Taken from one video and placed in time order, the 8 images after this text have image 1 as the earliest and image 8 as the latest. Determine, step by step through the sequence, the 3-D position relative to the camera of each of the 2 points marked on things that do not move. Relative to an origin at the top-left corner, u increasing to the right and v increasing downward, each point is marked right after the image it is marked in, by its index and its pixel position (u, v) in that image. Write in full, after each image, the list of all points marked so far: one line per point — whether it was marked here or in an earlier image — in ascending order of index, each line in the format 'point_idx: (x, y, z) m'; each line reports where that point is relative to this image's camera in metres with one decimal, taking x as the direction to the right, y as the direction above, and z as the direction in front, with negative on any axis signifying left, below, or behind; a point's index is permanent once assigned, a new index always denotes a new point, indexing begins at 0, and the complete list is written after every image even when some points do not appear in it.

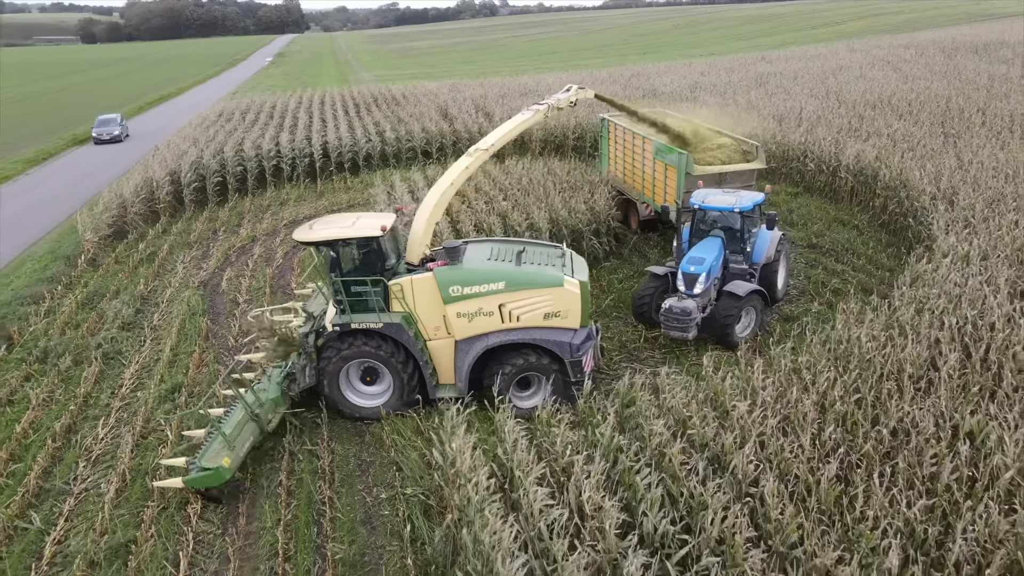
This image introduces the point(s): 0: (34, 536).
0: (-4.2, -2.2, +5.4) m
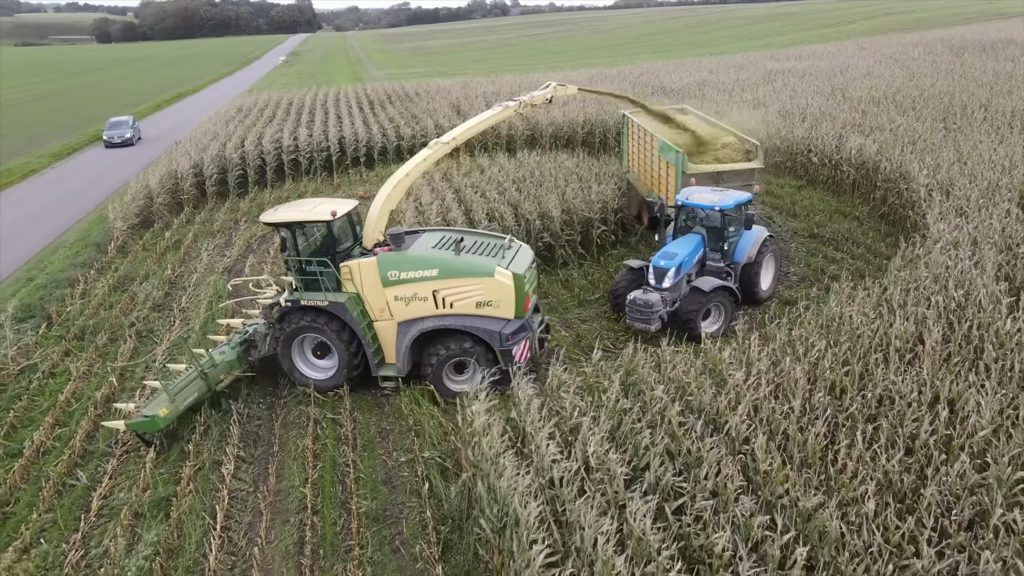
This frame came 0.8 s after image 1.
0: (-4.1, -1.9, +5.9) m
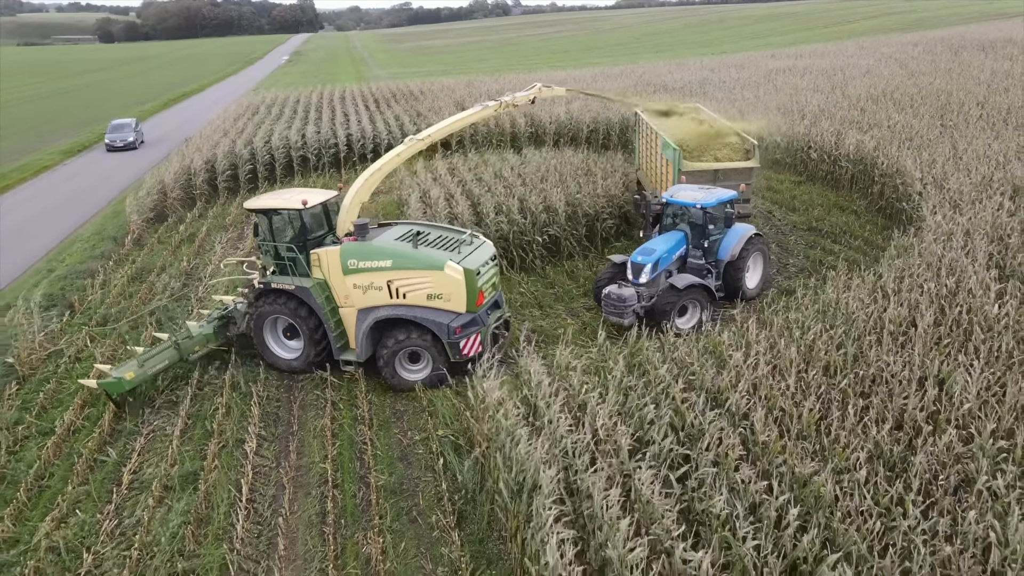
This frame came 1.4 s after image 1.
0: (-4.0, -1.8, +6.2) m
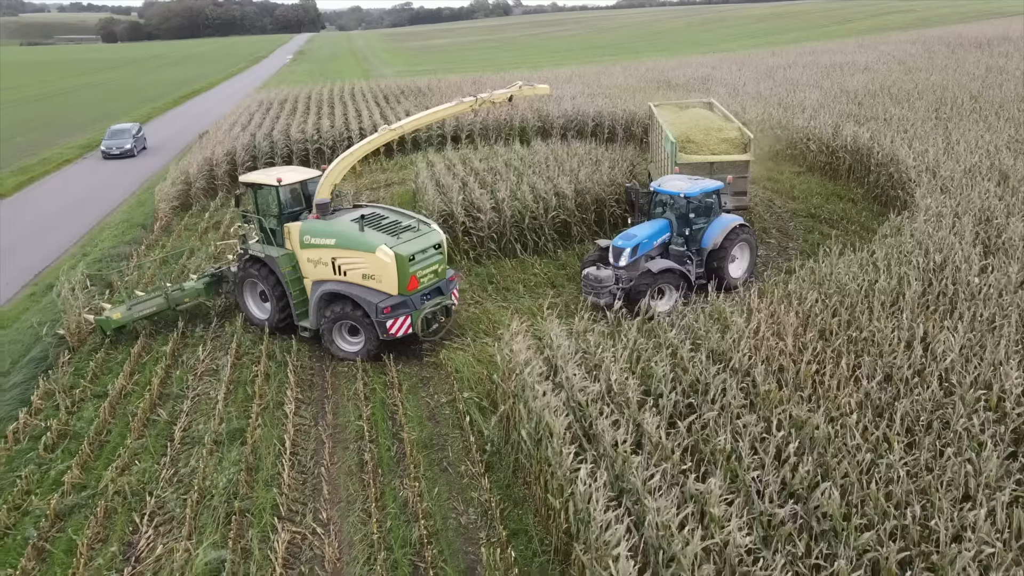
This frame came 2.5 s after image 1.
0: (-3.8, -1.5, +6.7) m
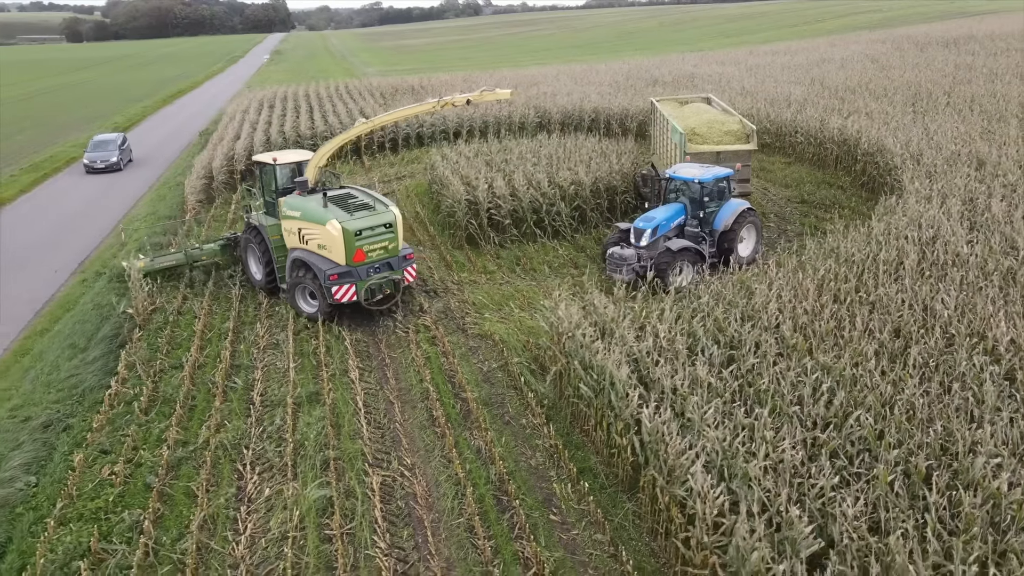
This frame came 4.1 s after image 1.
0: (-3.2, -1.2, +7.3) m
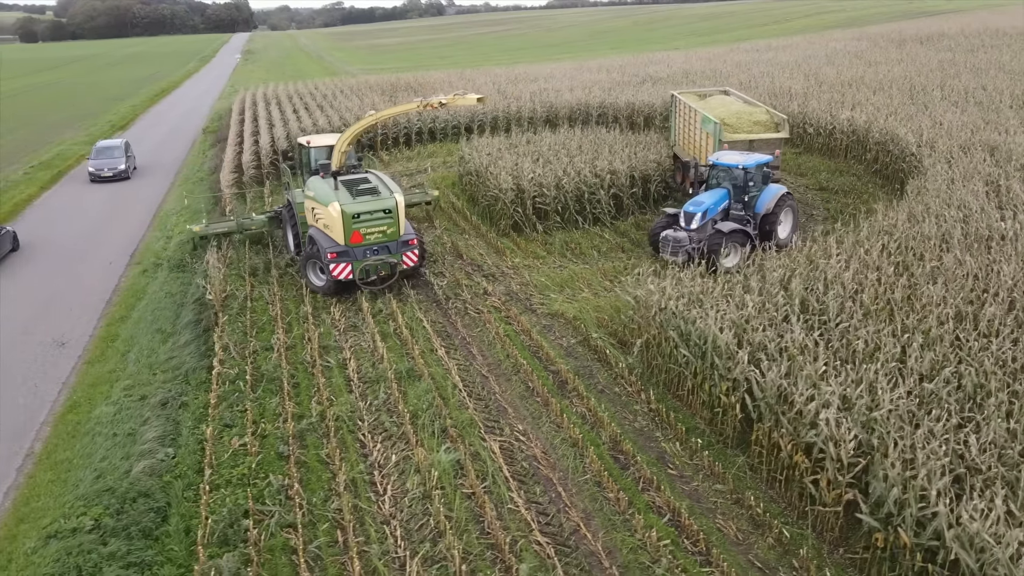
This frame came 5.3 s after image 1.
0: (-2.1, -1.0, +7.6) m
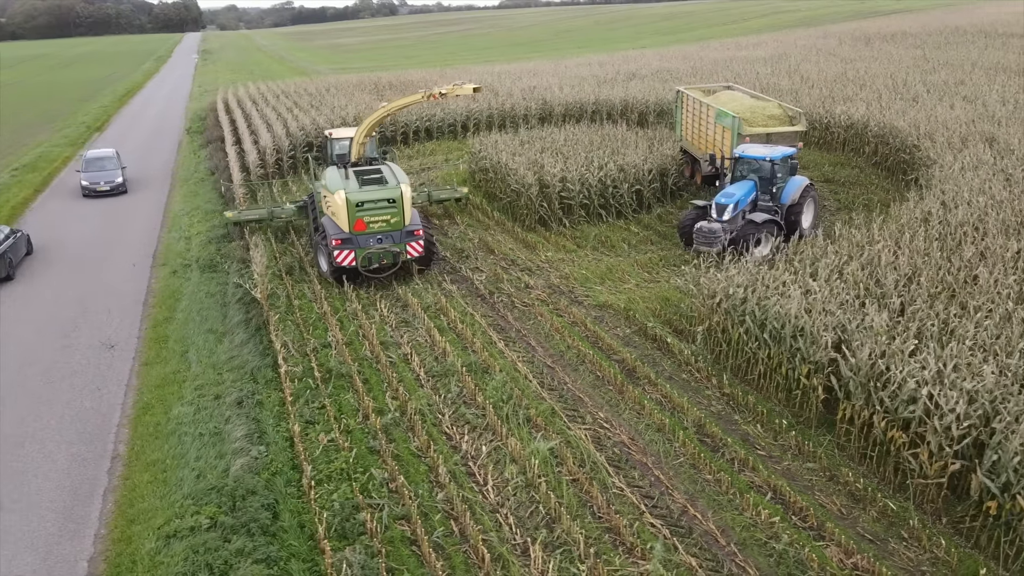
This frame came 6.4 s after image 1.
0: (-1.3, -0.9, +7.5) m
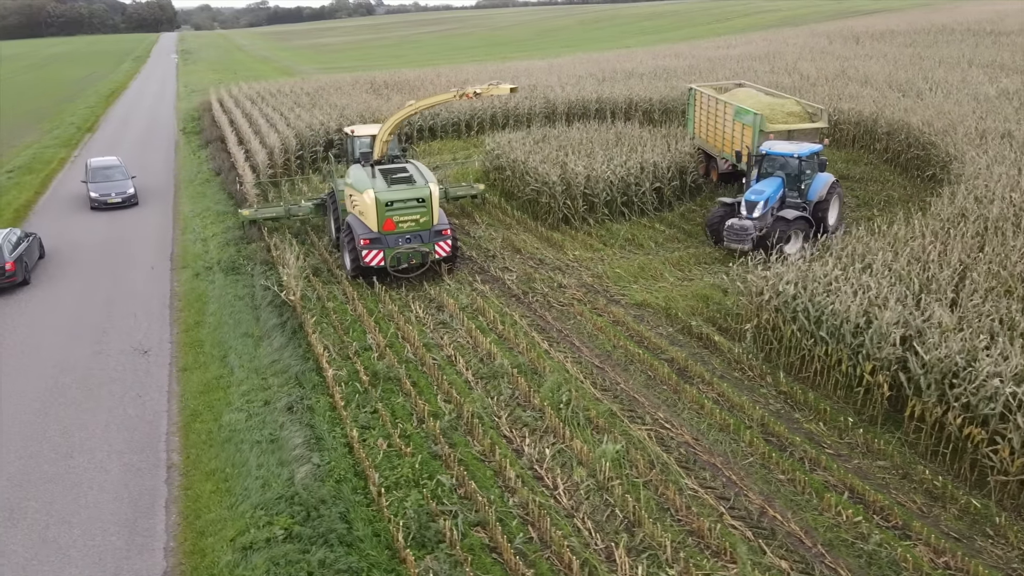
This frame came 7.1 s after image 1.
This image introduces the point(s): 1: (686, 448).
0: (-0.8, -0.9, +7.3) m
1: (+1.7, -1.5, +6.1) m
